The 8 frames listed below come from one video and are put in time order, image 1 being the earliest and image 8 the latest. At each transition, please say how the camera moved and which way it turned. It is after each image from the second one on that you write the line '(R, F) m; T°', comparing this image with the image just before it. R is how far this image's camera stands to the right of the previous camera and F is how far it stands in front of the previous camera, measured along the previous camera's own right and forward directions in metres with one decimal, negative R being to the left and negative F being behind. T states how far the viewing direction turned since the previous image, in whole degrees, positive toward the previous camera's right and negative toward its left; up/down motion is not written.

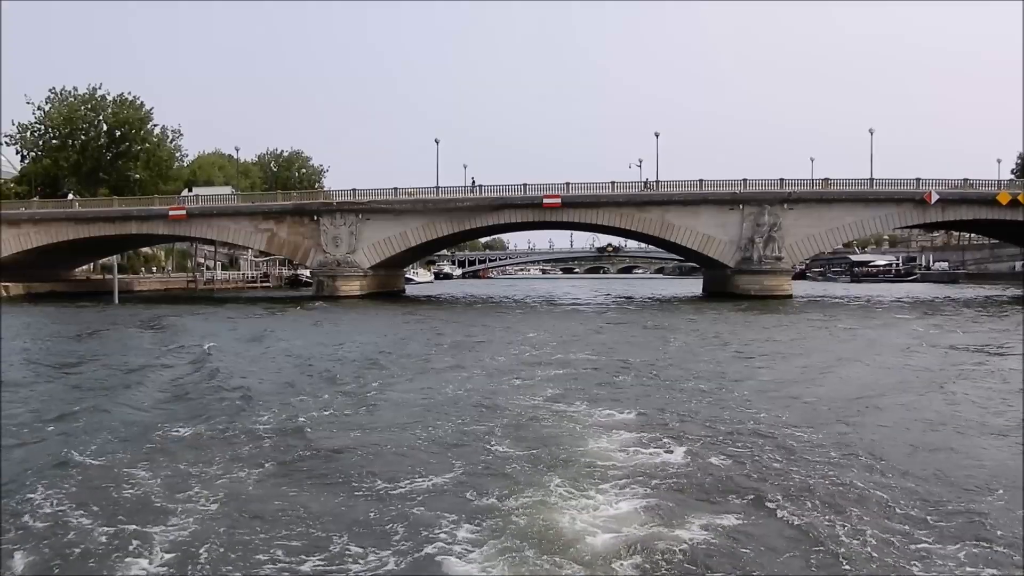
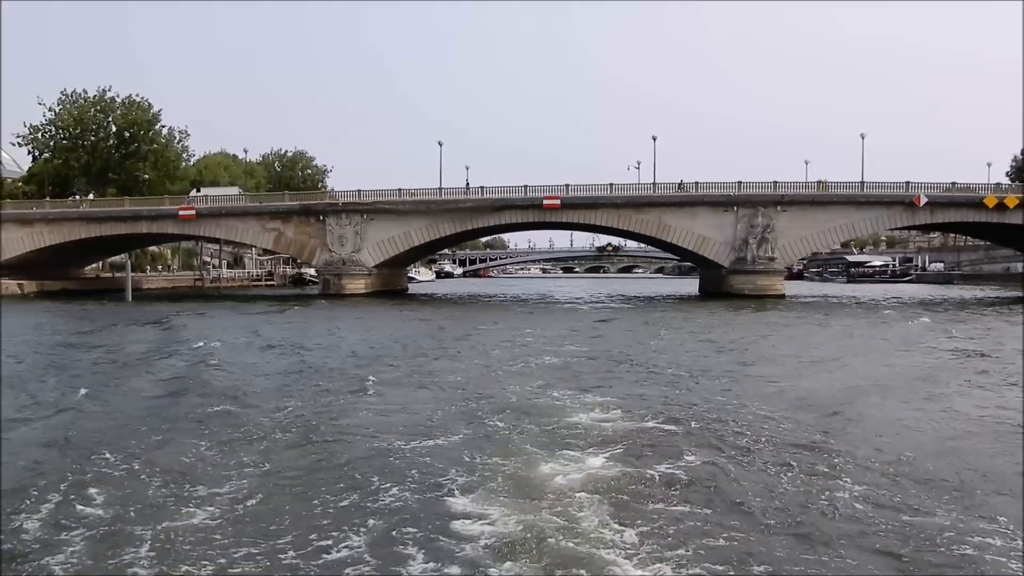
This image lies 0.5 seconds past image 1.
(0.0, -0.9) m; 0°
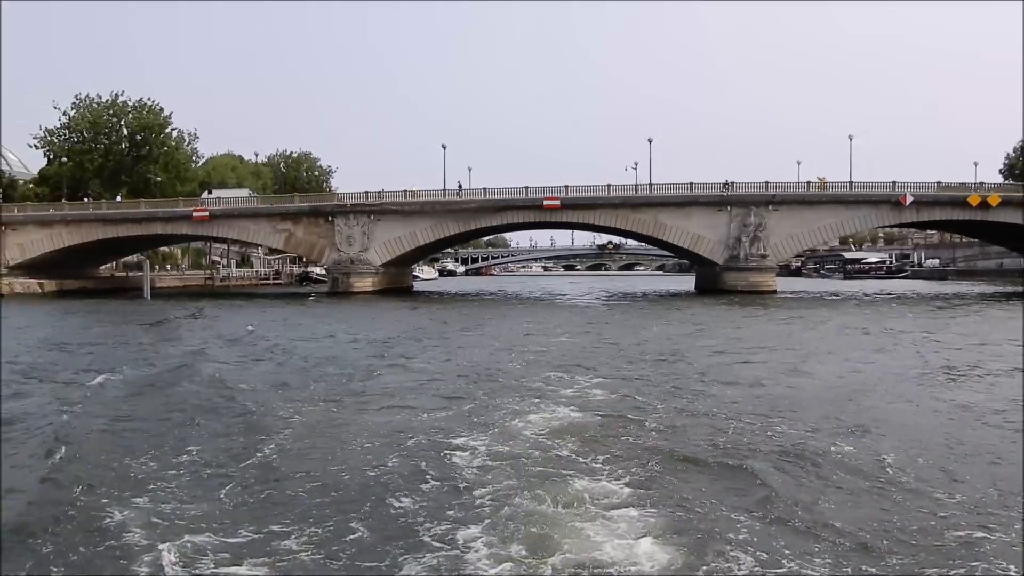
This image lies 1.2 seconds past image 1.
(0.0, -1.3) m; 0°
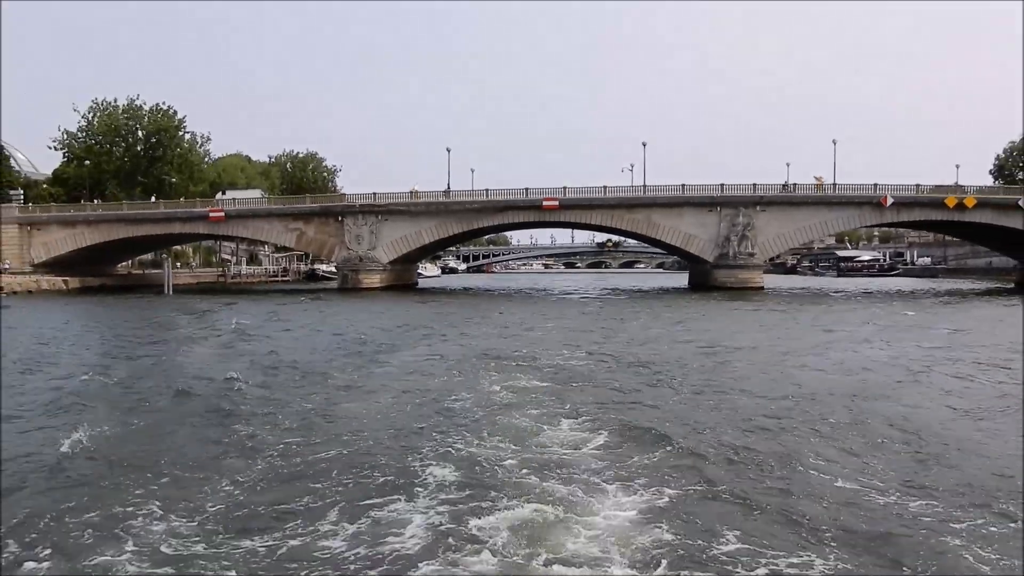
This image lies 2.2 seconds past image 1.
(+0.1, -1.9) m; 0°
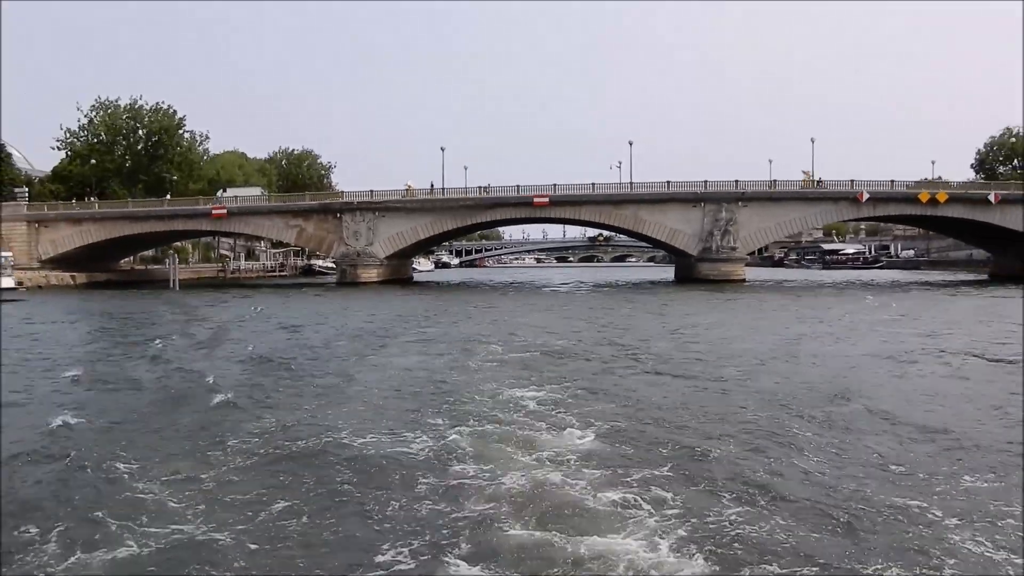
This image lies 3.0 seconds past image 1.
(+0.1, -1.5) m; 0°
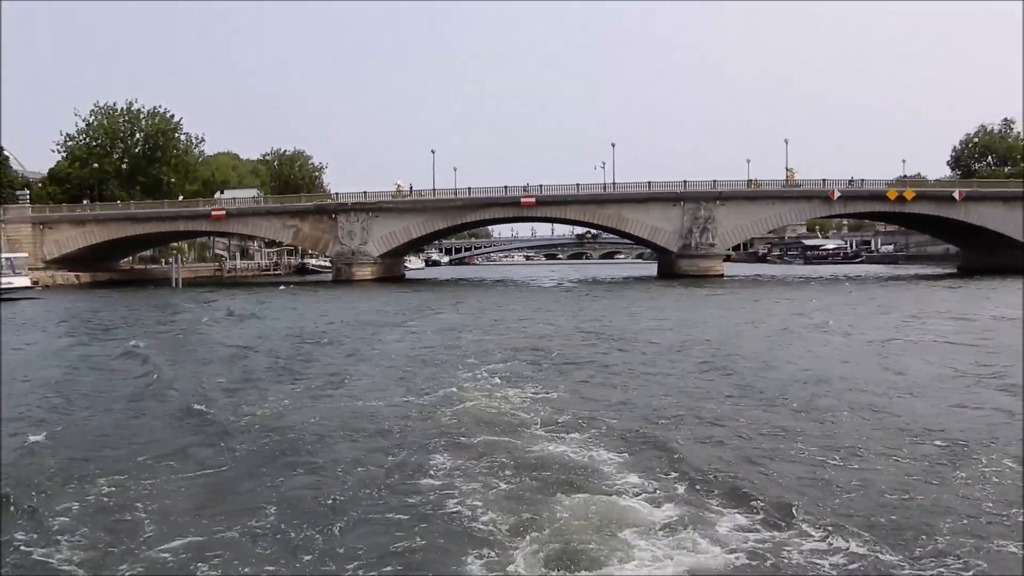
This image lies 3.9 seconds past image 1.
(+0.1, -1.7) m; +1°
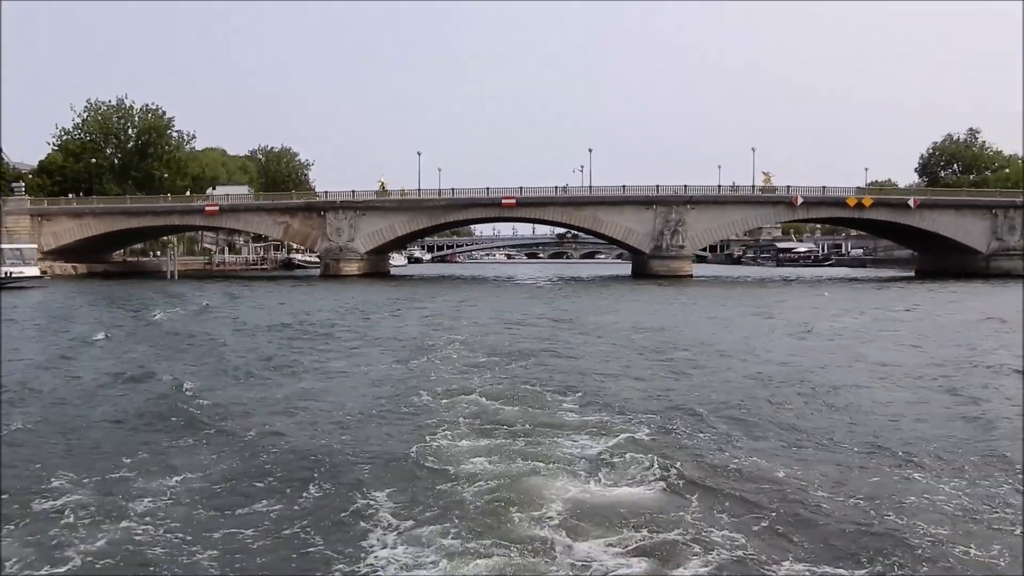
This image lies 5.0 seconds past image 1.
(+0.1, -2.1) m; +1°
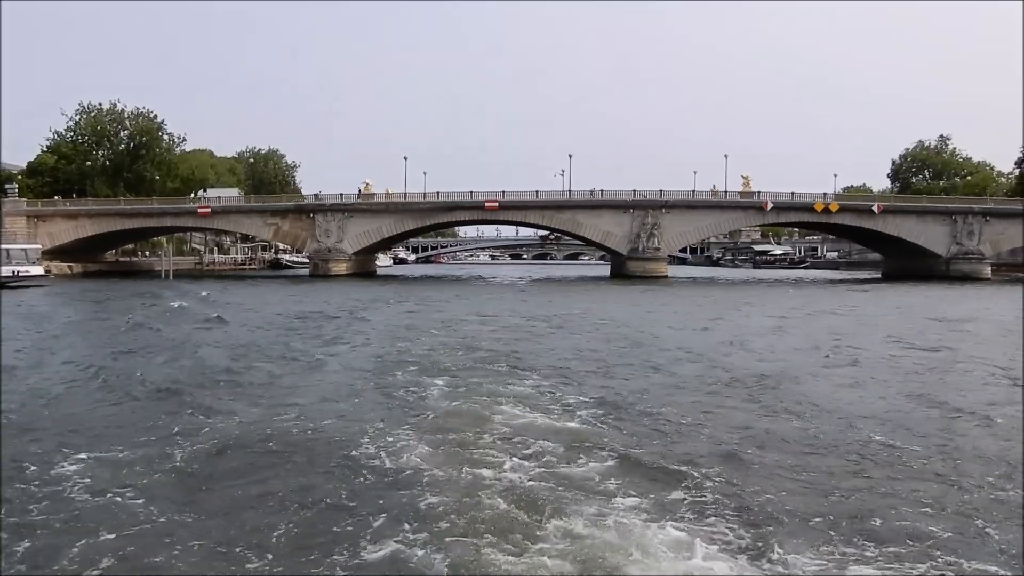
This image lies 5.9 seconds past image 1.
(+0.2, -1.7) m; +1°
